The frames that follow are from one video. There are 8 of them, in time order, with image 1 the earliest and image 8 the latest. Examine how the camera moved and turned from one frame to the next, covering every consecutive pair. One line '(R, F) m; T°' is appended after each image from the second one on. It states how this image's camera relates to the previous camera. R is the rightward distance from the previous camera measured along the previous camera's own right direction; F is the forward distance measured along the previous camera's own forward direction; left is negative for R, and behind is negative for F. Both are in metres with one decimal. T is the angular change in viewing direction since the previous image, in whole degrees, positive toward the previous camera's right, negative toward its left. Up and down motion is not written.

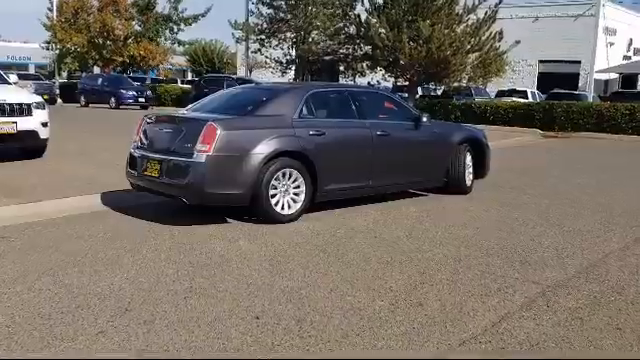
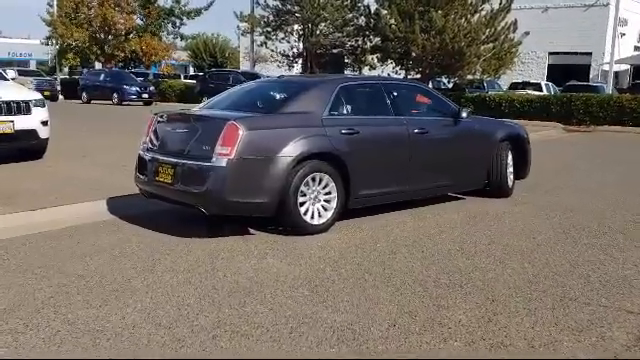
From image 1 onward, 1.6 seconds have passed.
(-0.3, +0.9) m; 0°
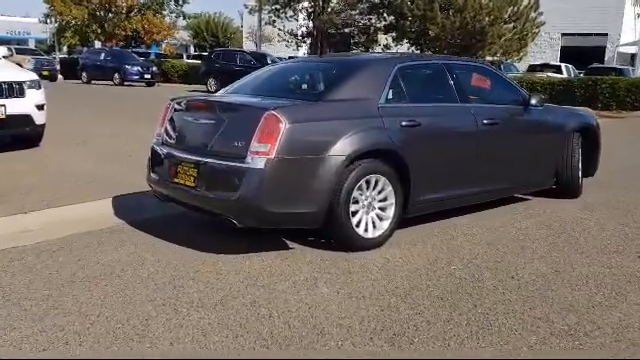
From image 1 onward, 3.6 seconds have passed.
(-0.5, +1.3) m; 0°
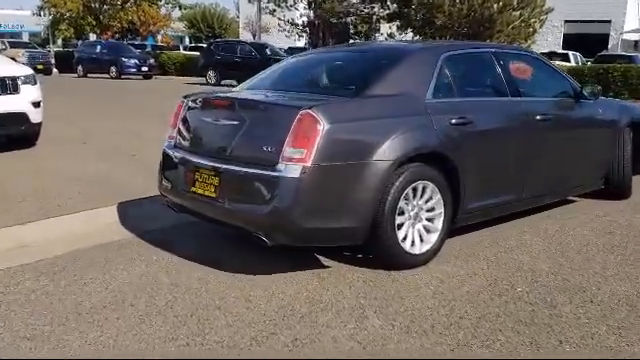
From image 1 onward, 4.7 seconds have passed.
(-0.3, +0.7) m; 0°
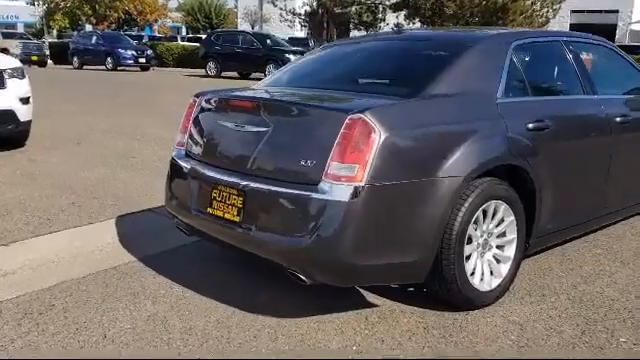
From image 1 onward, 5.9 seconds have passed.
(-0.3, +0.9) m; 0°
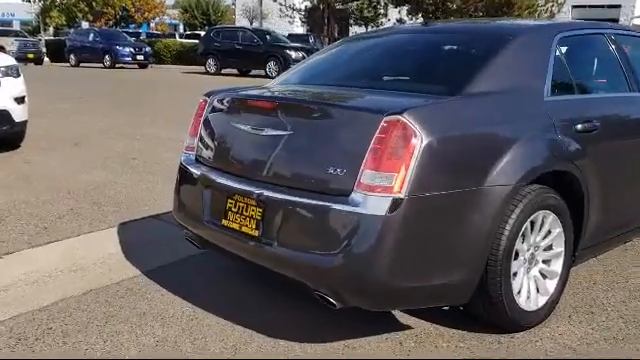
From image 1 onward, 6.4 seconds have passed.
(-0.2, +0.4) m; 0°
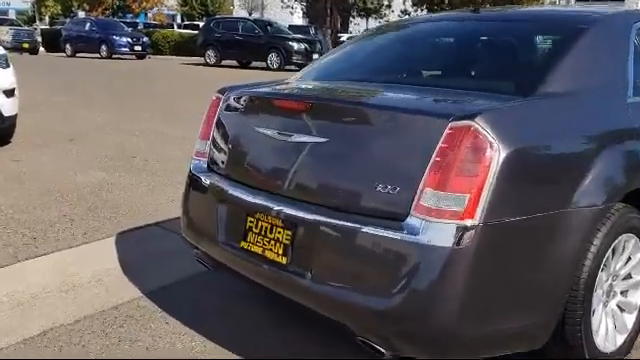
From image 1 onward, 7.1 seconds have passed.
(-0.2, +0.6) m; 0°
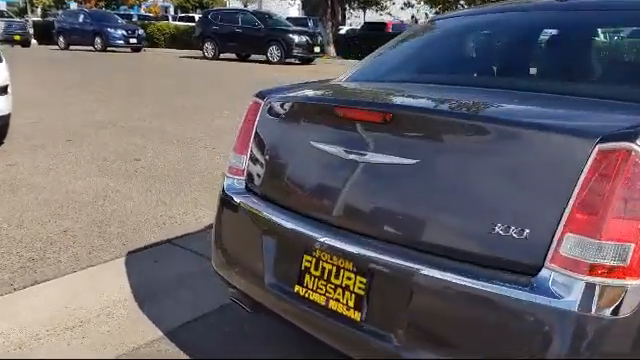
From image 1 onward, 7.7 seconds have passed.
(-0.3, +0.6) m; +1°
